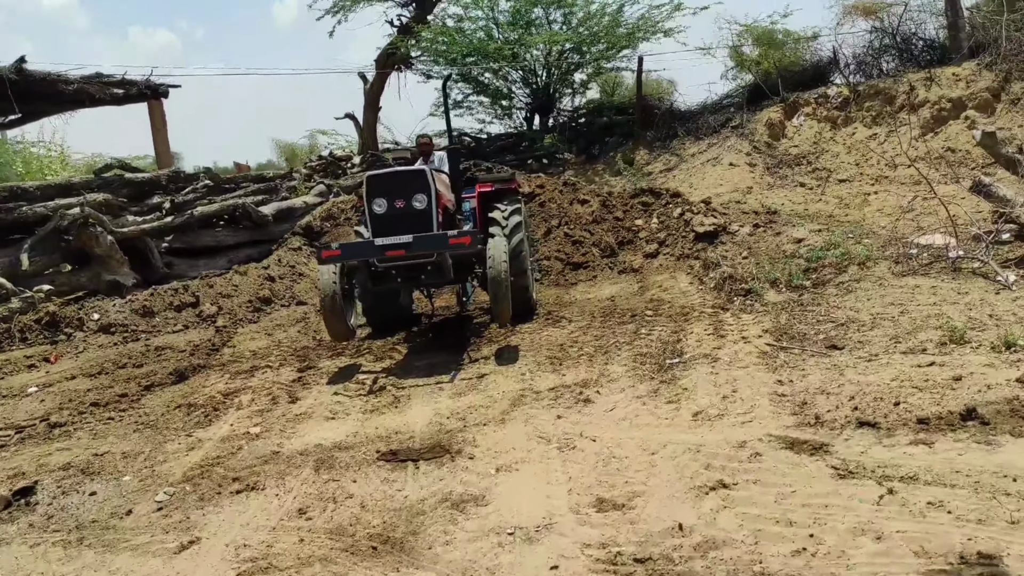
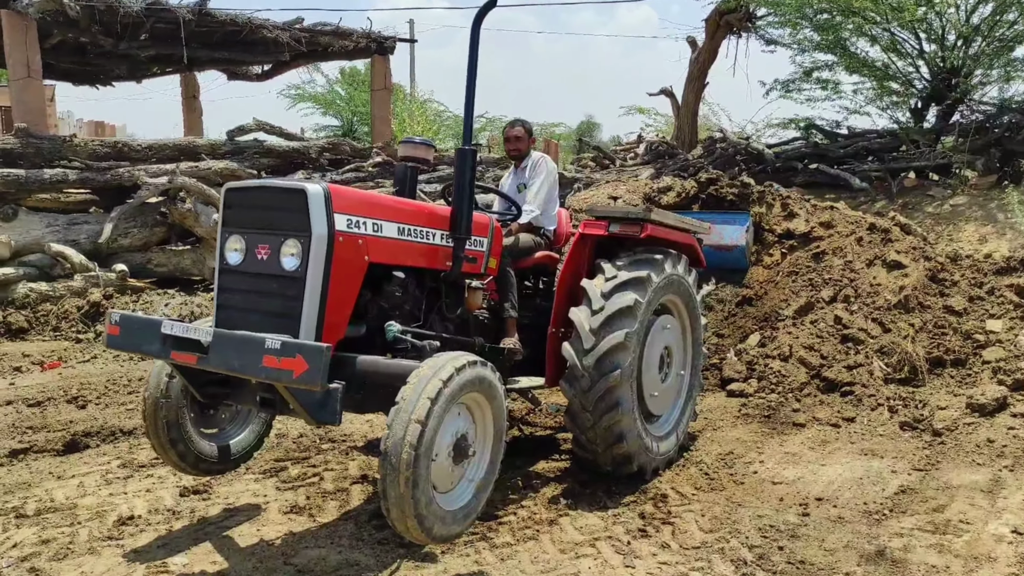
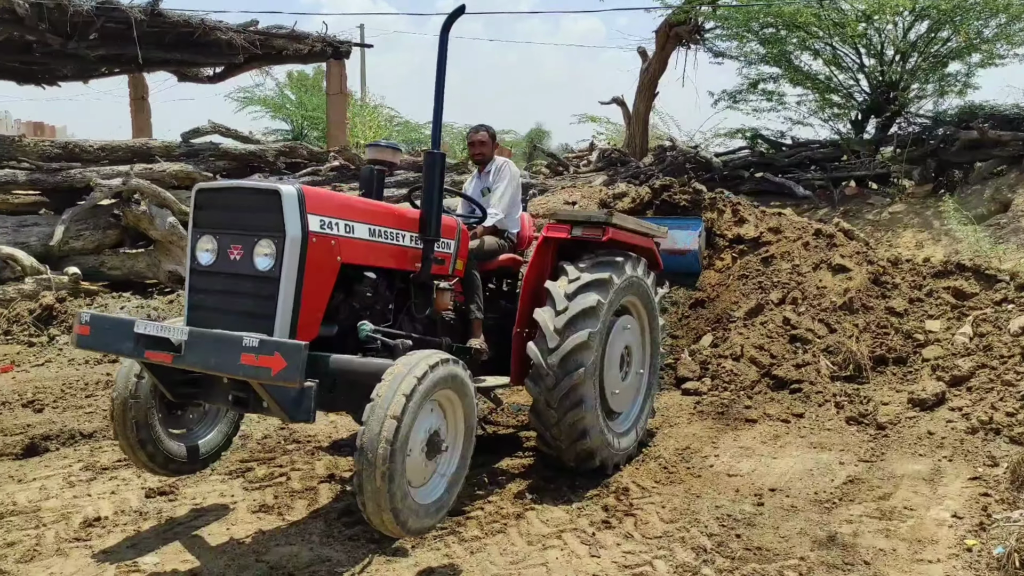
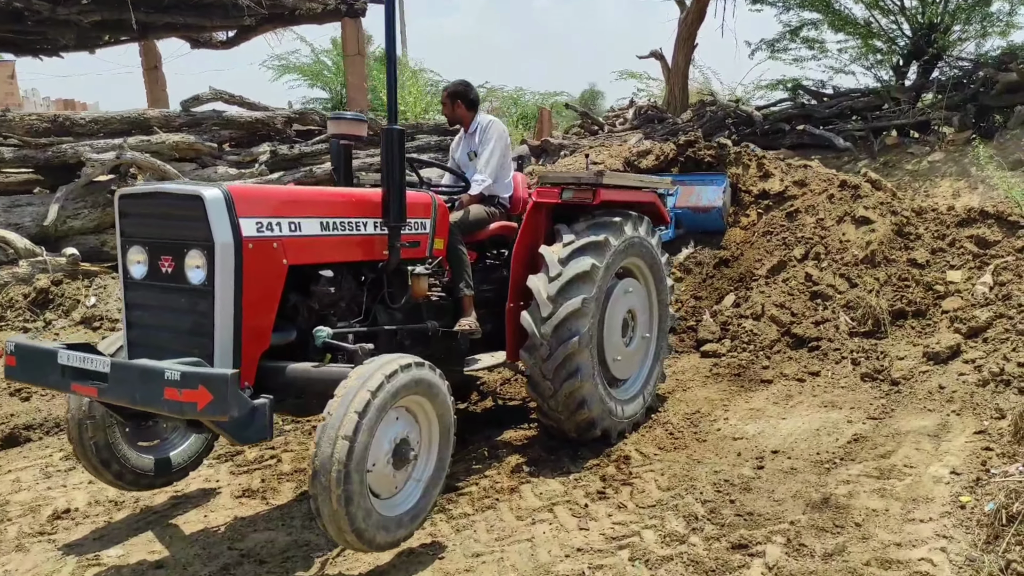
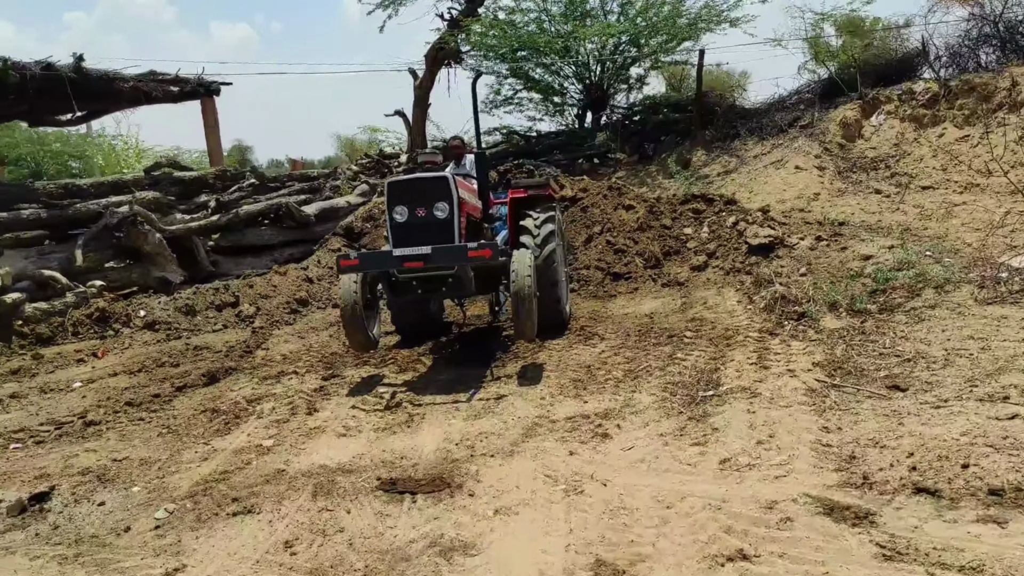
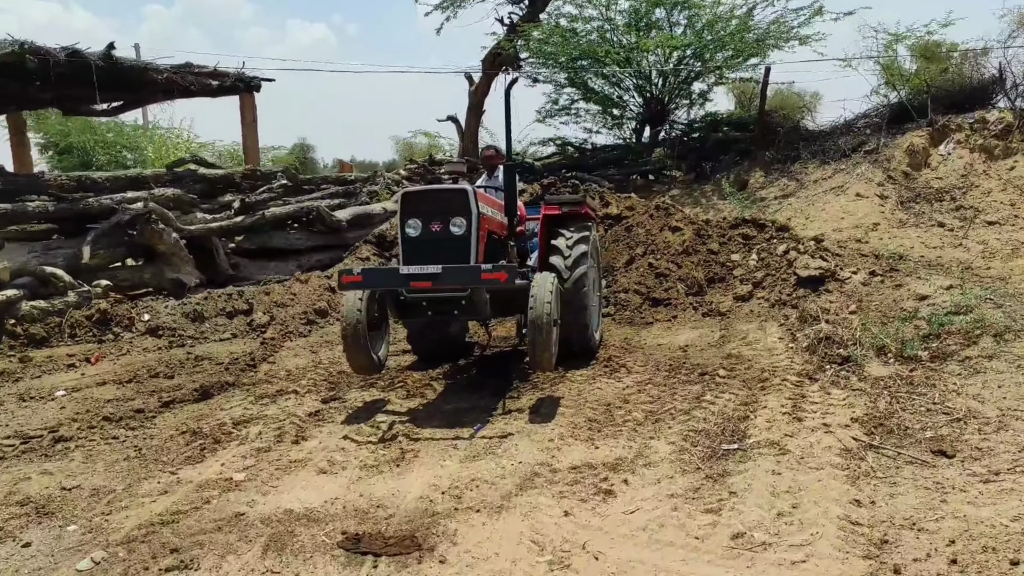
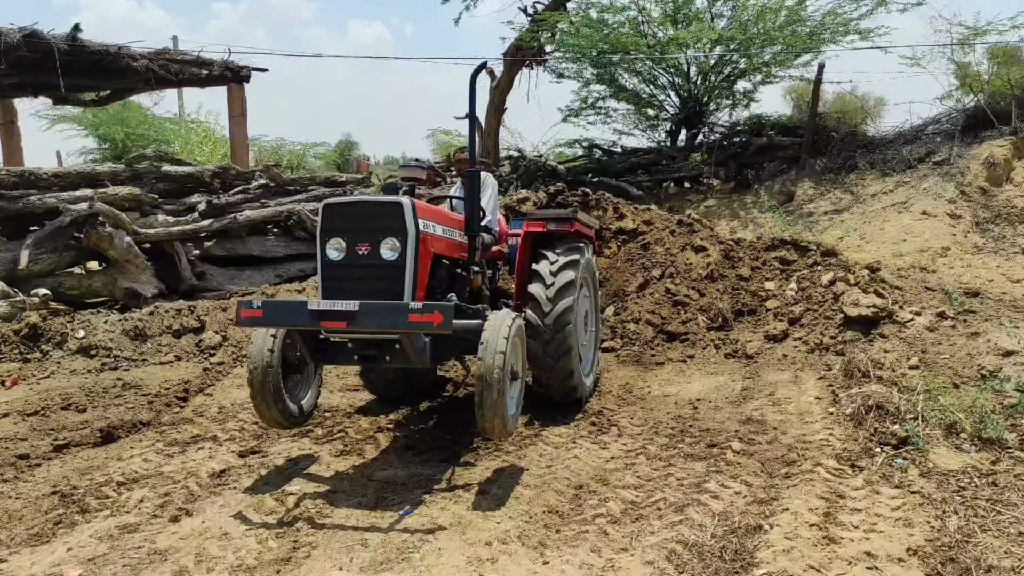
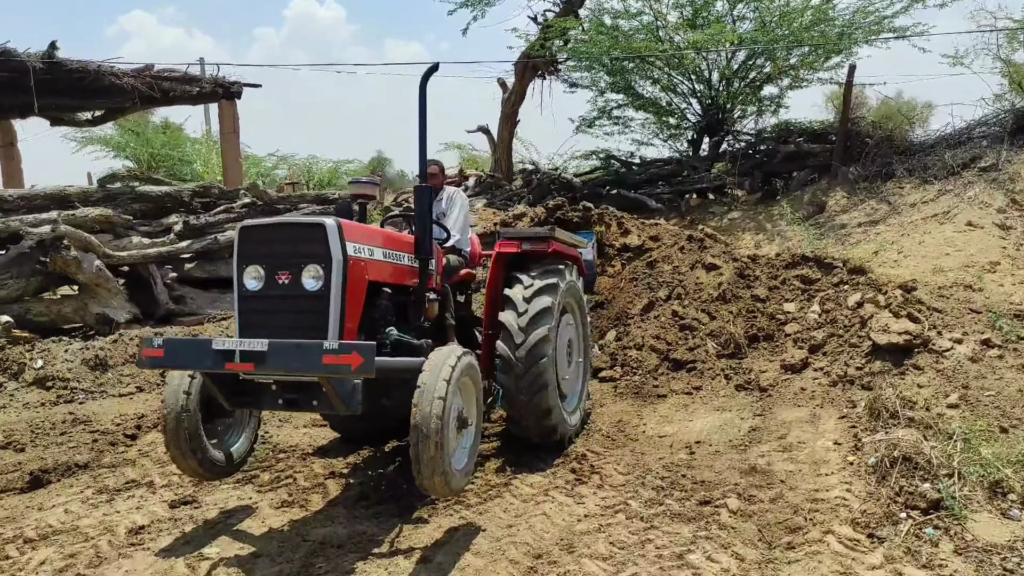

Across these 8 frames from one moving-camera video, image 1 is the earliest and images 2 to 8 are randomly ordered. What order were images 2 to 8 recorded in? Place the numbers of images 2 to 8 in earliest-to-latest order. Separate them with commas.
5, 6, 7, 8, 3, 2, 4
